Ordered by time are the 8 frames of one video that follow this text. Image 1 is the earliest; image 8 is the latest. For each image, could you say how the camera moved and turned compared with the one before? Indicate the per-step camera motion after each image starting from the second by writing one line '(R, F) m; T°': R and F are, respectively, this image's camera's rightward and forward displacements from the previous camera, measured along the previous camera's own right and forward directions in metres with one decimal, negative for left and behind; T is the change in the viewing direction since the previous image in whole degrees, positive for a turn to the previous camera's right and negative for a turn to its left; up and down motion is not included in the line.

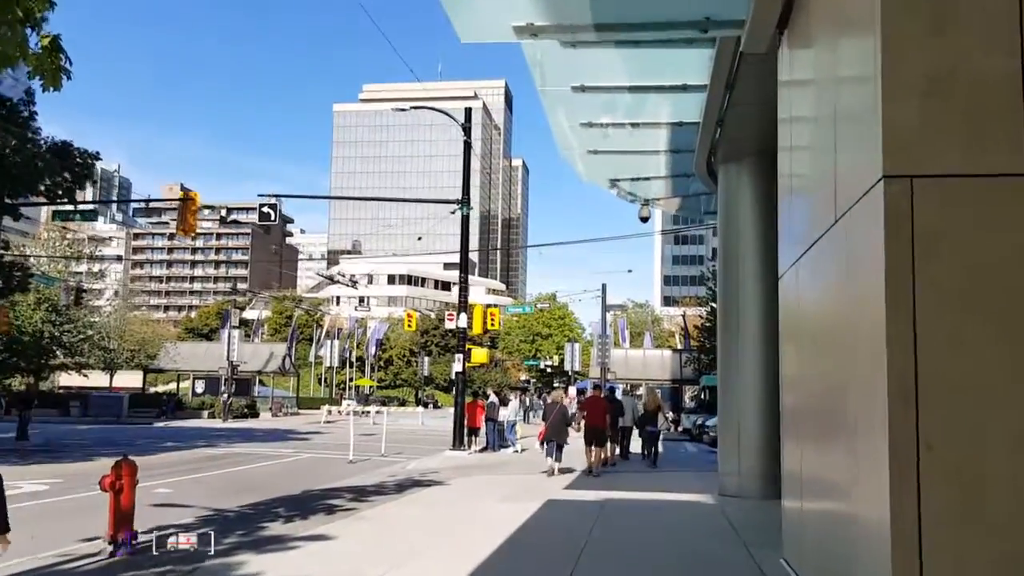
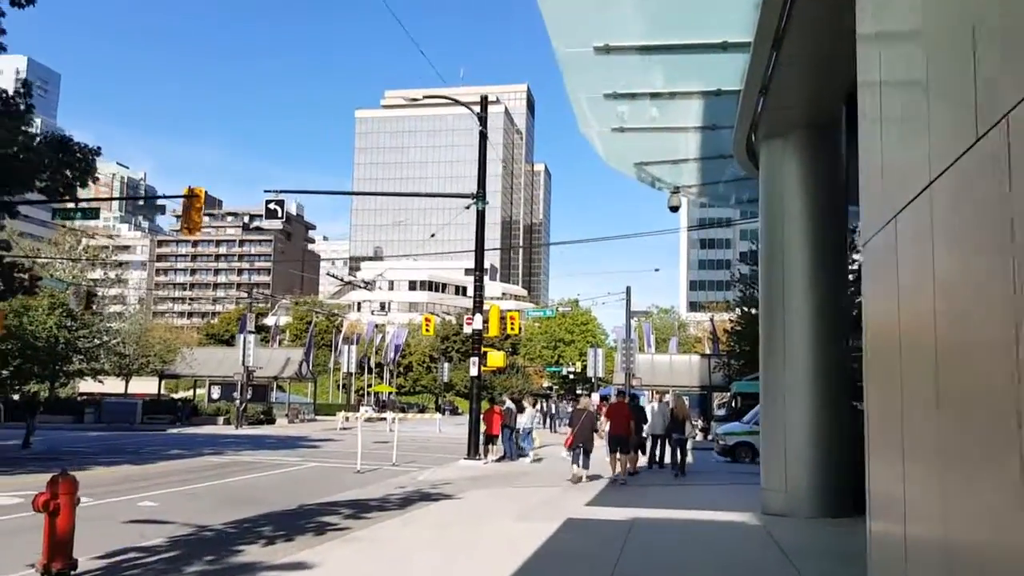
(+0.1, +1.3) m; -1°
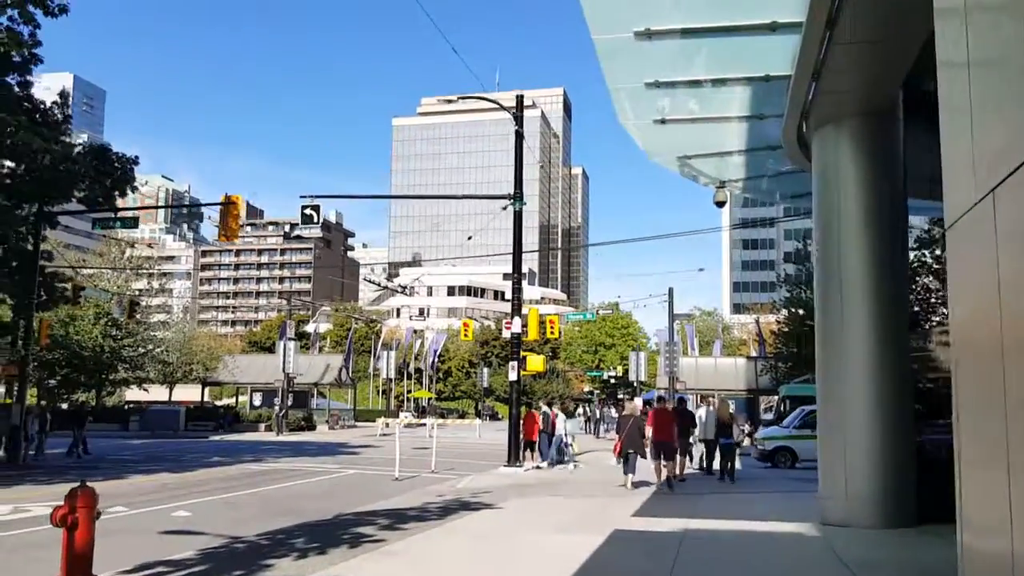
(0.0, +0.5) m; -2°
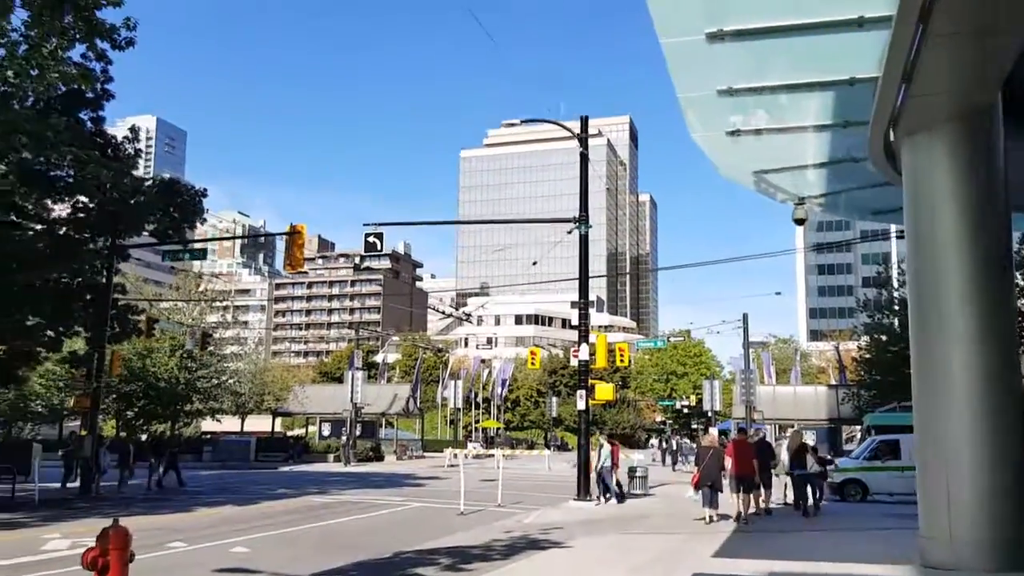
(0.0, +0.6) m; -4°
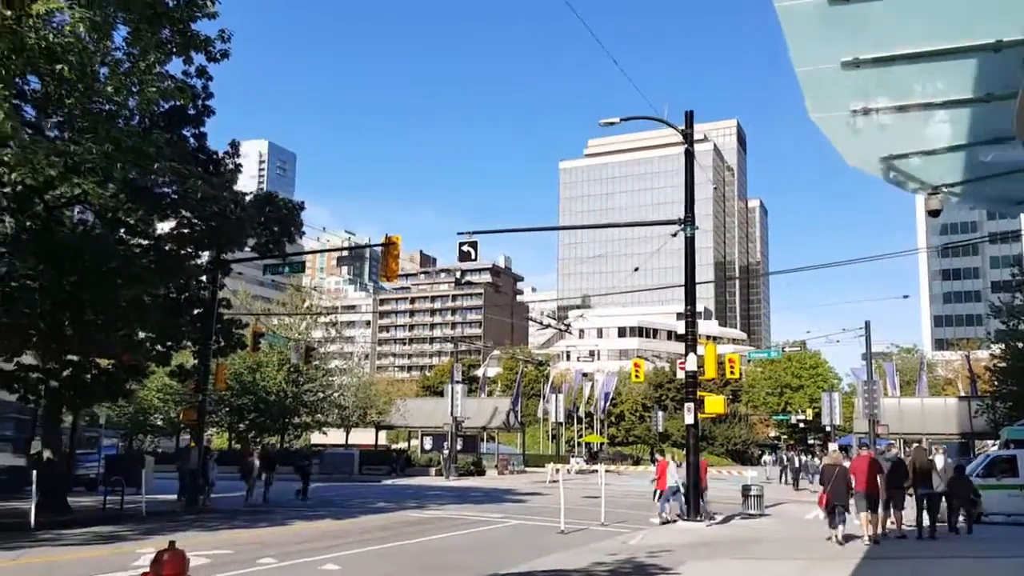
(0.0, +0.8) m; -6°
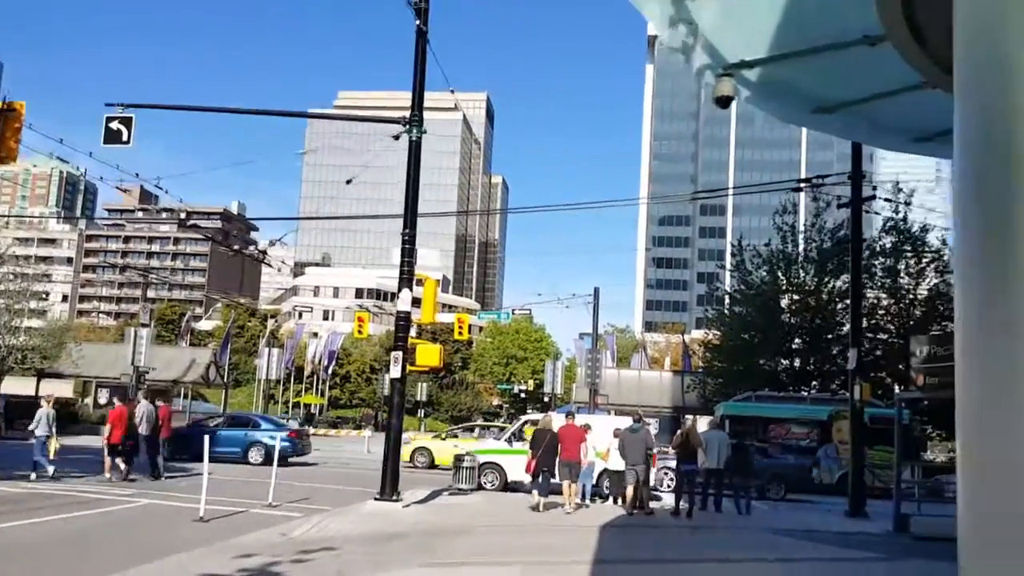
(+1.3, +4.4) m; +16°
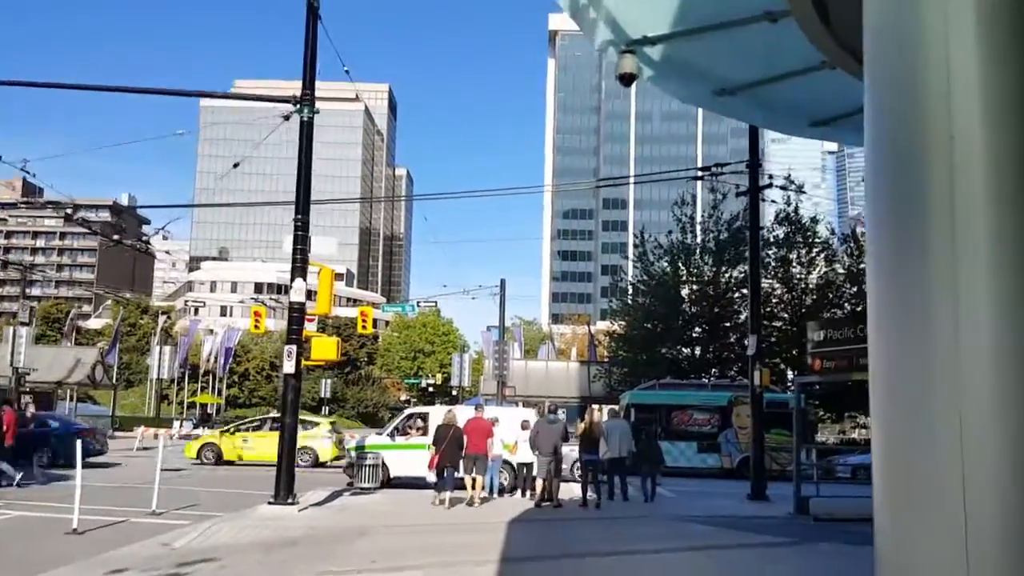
(+0.1, +0.5) m; +6°
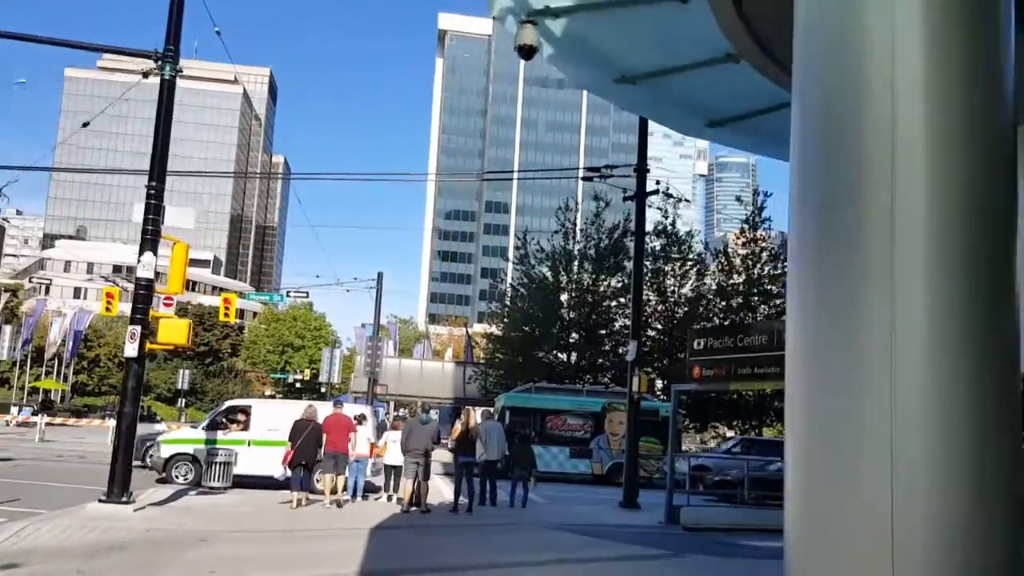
(0.0, +0.9) m; +8°
